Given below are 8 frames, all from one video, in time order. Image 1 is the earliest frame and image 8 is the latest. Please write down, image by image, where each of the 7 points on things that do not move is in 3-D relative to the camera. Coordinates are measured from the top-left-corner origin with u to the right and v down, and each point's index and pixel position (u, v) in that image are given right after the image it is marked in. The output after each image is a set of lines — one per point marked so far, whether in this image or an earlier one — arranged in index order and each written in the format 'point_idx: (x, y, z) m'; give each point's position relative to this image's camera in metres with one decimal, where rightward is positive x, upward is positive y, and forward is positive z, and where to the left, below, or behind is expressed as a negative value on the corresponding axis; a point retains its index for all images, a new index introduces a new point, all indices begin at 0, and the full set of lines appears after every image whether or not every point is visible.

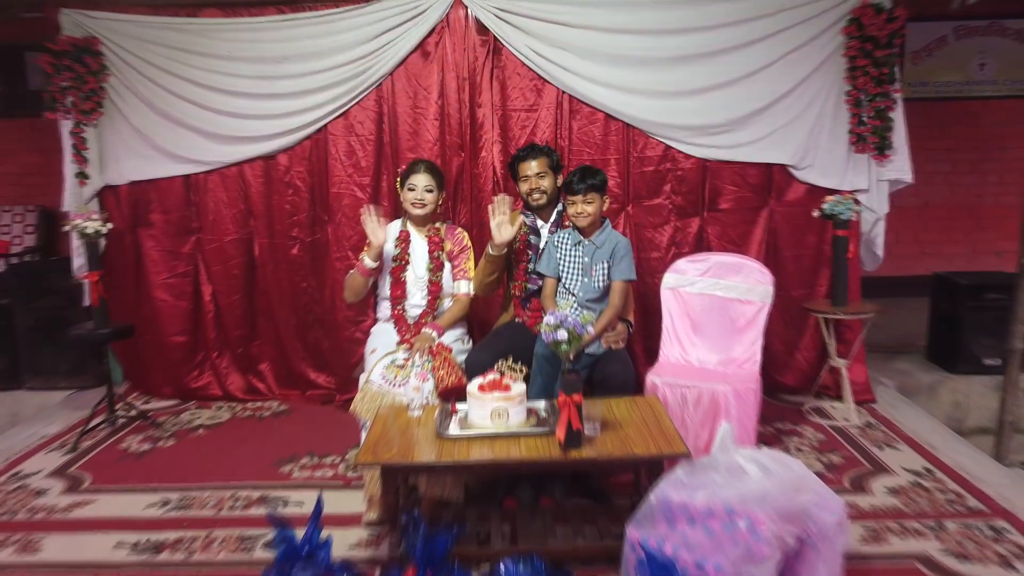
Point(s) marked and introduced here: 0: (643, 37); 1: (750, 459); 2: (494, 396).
0: (+0.4, +0.8, +3.3) m
1: (+0.4, -0.3, +2.0) m
2: (0.0, -0.2, +2.2) m
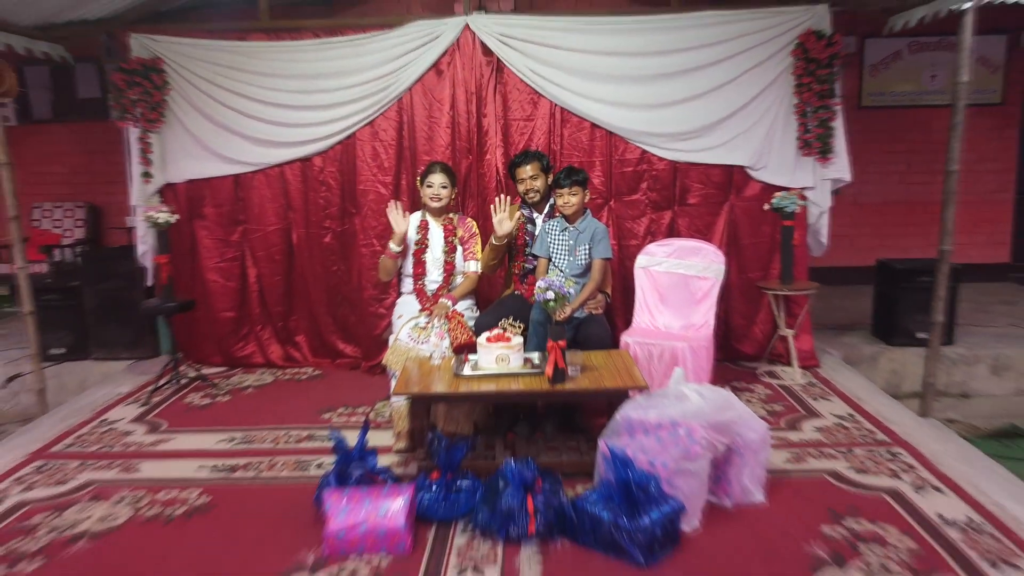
0: (+0.4, +0.8, +4.0) m
1: (+0.4, -0.2, +2.6) m
2: (0.0, -0.1, +2.8) m
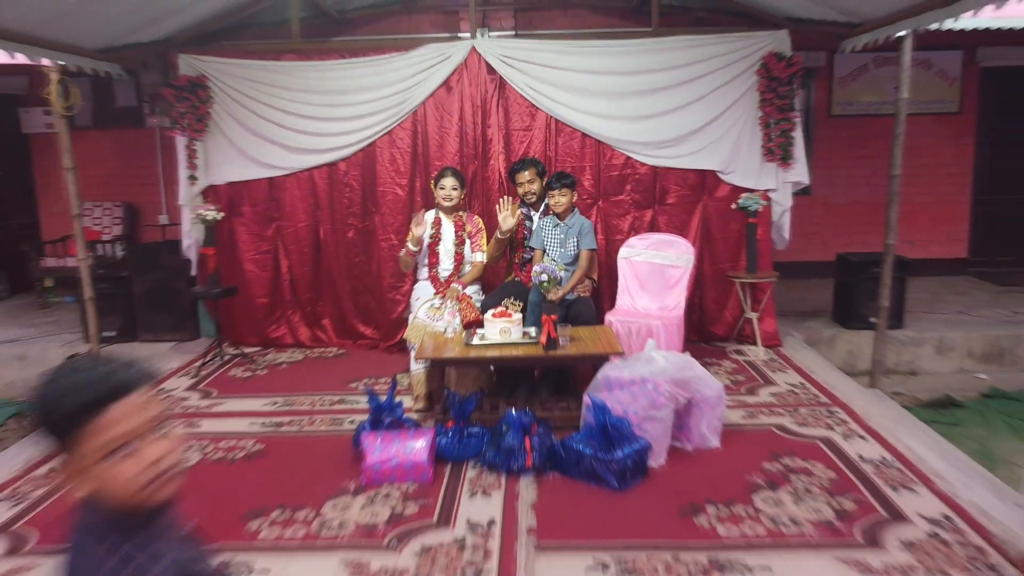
0: (+0.4, +0.9, +4.5) m
1: (+0.4, -0.2, +3.2) m
2: (0.0, -0.1, +3.4) m
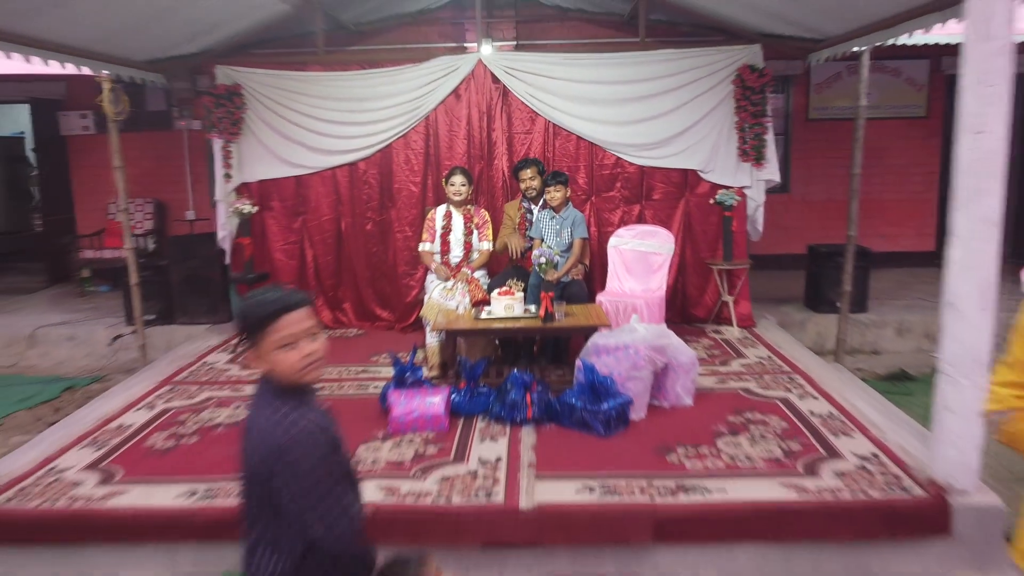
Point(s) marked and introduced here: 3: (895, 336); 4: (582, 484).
0: (+0.4, +1.0, +5.1) m
1: (+0.5, -0.1, +3.8) m
2: (0.0, 0.0, +4.0) m
3: (+1.9, -0.2, +5.5) m
4: (+0.2, -0.5, +3.0) m
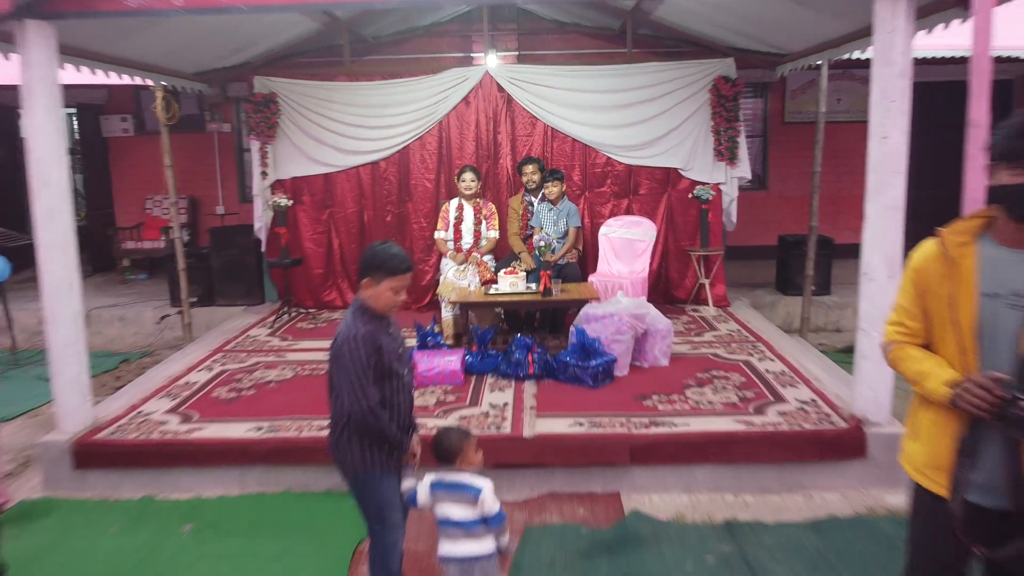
0: (+0.5, +1.0, +5.8) m
1: (+0.5, 0.0, +4.5) m
2: (0.0, +0.1, +4.7) m
3: (+2.0, -0.2, +6.2) m
4: (+0.2, -0.4, +3.7) m
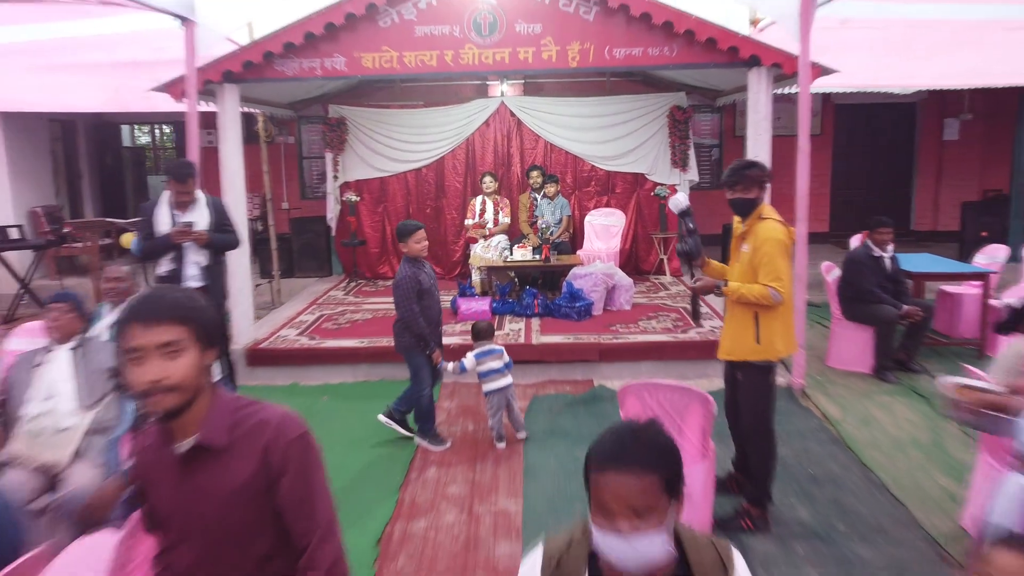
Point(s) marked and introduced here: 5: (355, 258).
0: (+0.5, +1.2, +7.8) m
1: (+0.5, +0.1, +6.5) m
2: (+0.1, +0.2, +6.7) m
3: (+2.0, 0.0, +8.2) m
4: (+0.3, -0.3, +5.7) m
5: (-1.2, +0.2, +8.3) m
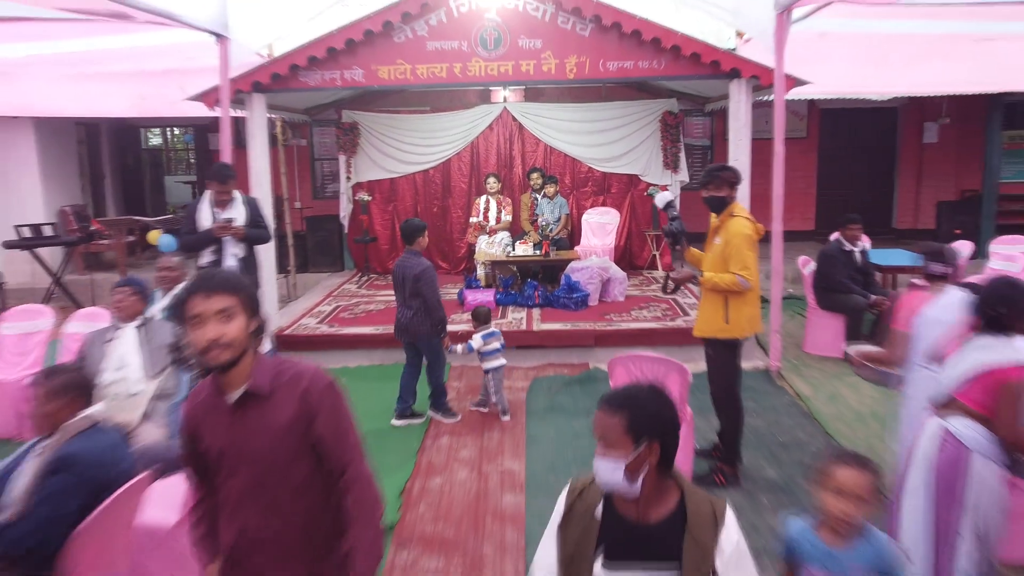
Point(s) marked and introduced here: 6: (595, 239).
0: (+0.5, +1.3, +8.4) m
1: (+0.6, +0.2, +7.0) m
2: (+0.1, +0.3, +7.2) m
3: (+2.0, +0.1, +8.7) m
4: (+0.3, -0.2, +6.2) m
5: (-1.2, +0.3, +8.8) m
6: (+0.6, +0.3, +7.9) m
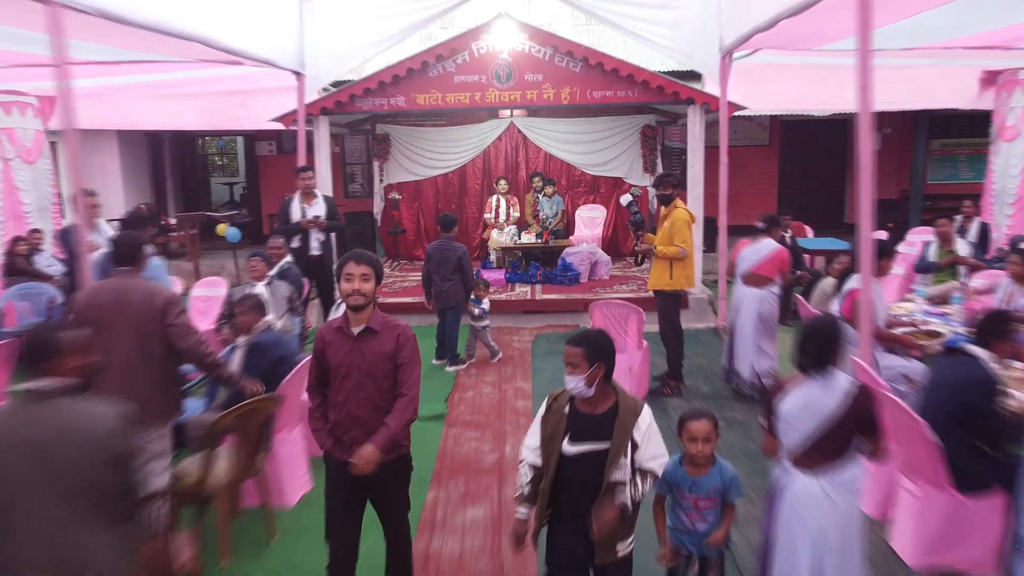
0: (+0.6, +1.4, +10.1) m
1: (+0.6, +0.3, +8.8) m
2: (+0.1, +0.4, +9.0) m
3: (+2.1, +0.2, +10.5) m
4: (+0.3, -0.1, +8.0) m
5: (-1.2, +0.4, +10.6) m
6: (+0.7, +0.5, +9.6) m
